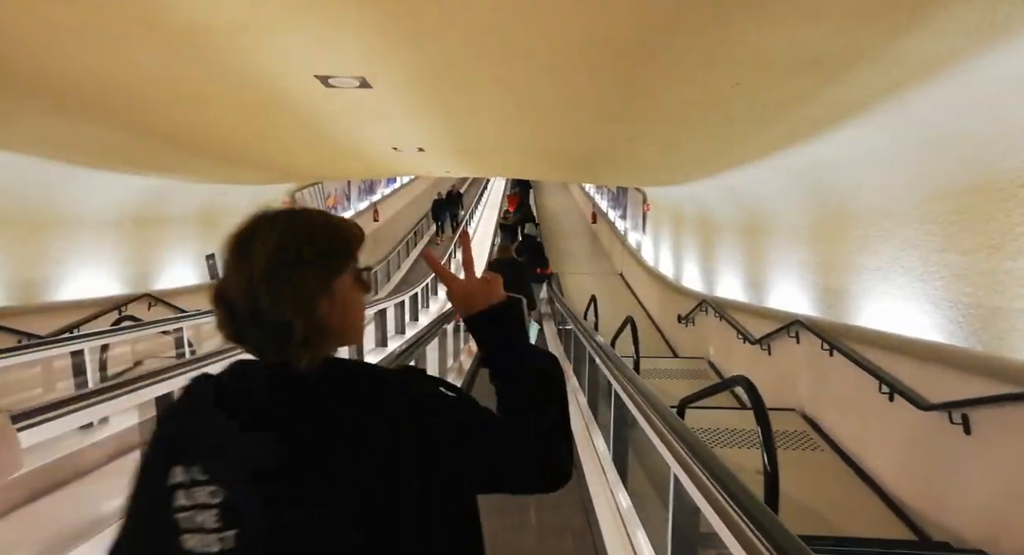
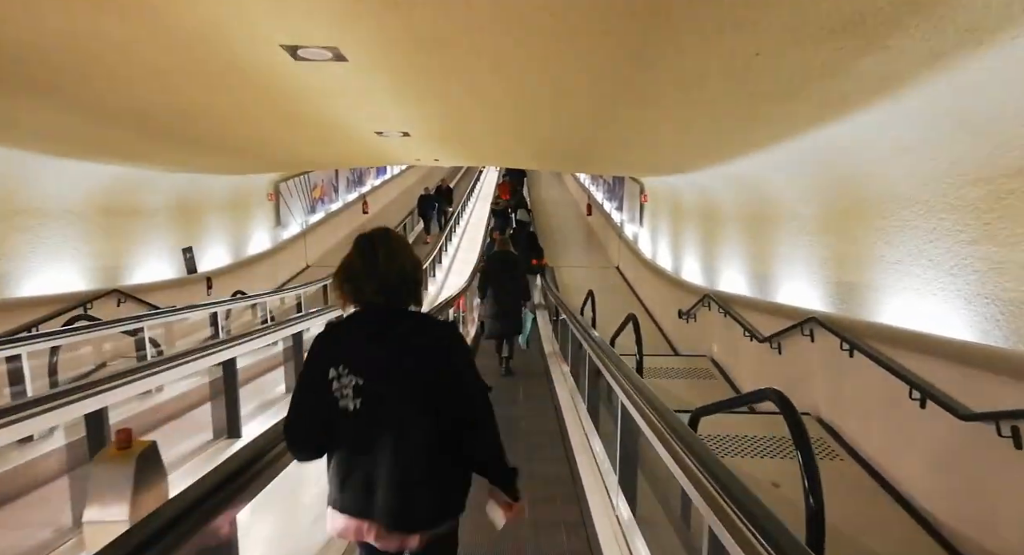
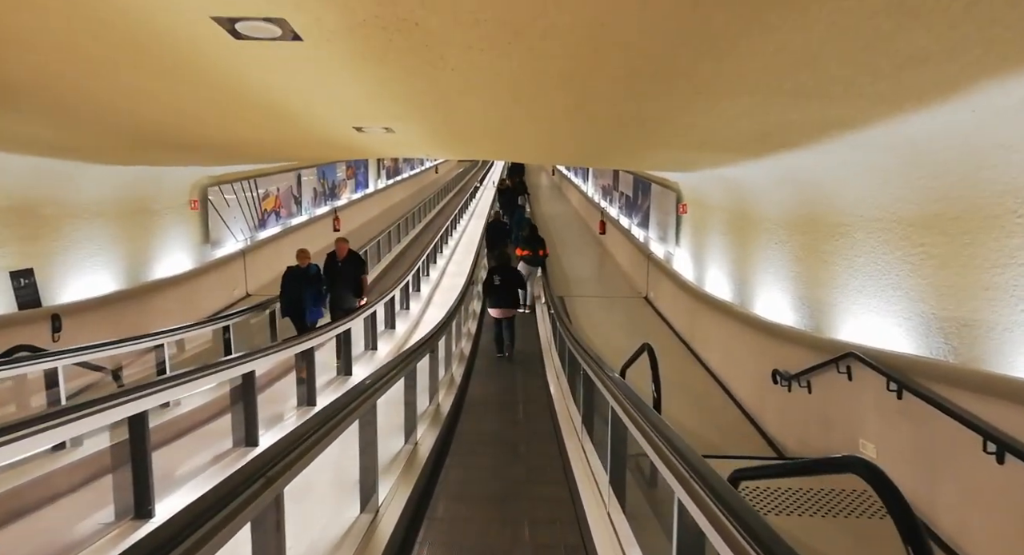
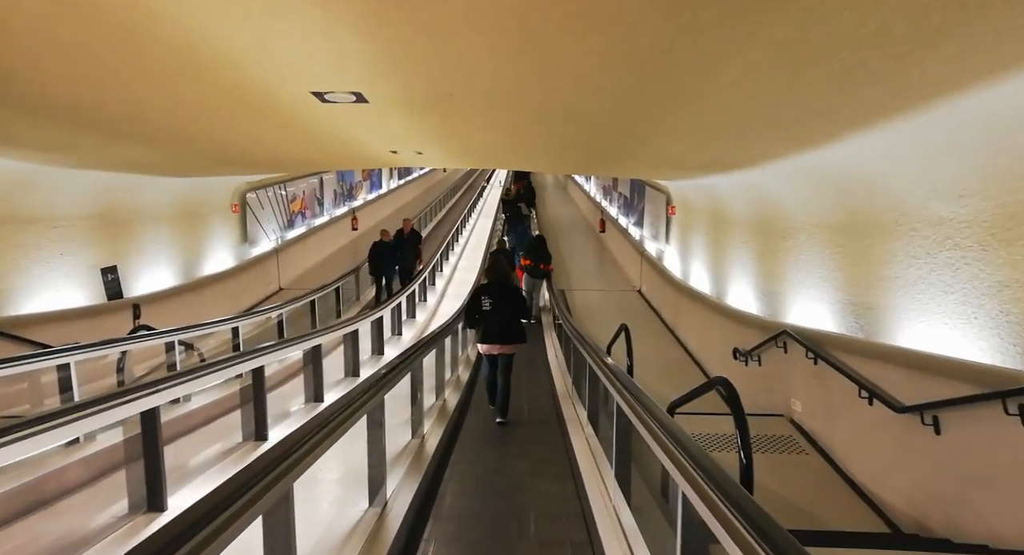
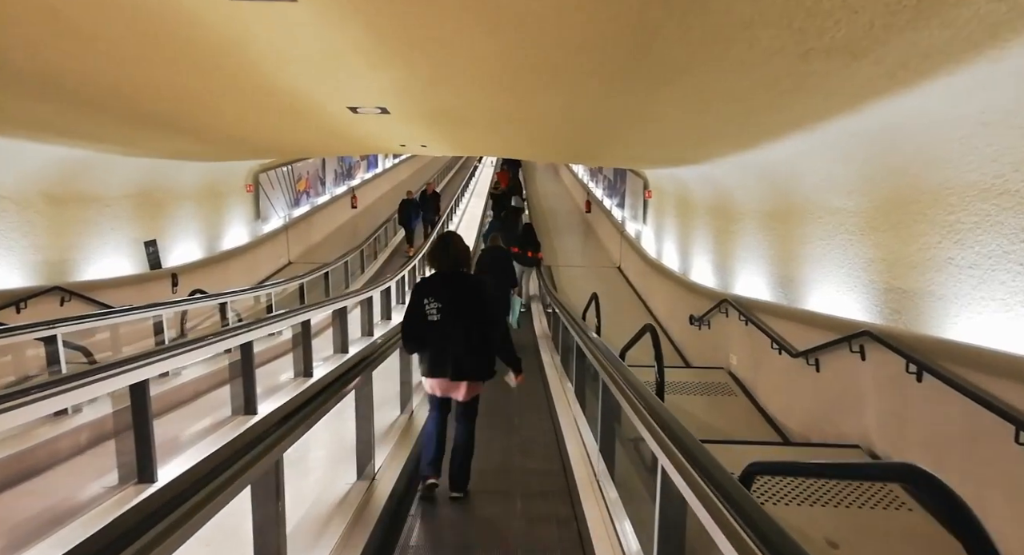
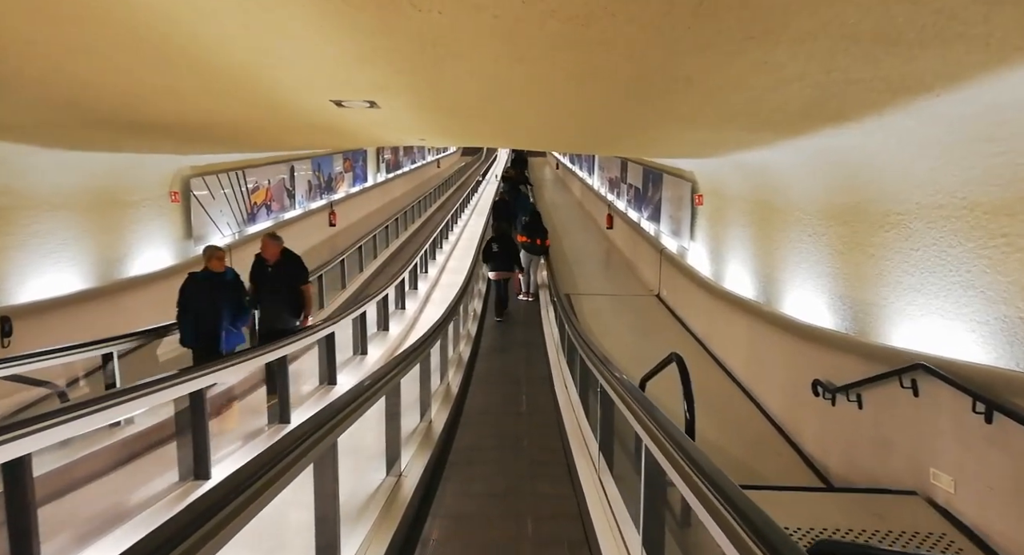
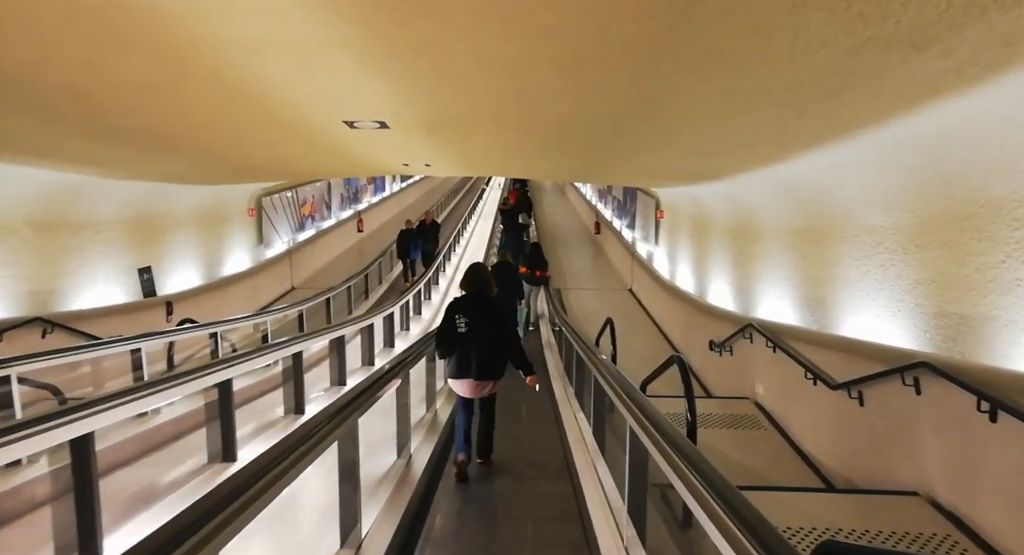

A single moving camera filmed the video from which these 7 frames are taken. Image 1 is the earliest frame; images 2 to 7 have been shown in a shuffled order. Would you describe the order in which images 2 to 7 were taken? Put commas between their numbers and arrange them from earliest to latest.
2, 5, 7, 4, 3, 6
